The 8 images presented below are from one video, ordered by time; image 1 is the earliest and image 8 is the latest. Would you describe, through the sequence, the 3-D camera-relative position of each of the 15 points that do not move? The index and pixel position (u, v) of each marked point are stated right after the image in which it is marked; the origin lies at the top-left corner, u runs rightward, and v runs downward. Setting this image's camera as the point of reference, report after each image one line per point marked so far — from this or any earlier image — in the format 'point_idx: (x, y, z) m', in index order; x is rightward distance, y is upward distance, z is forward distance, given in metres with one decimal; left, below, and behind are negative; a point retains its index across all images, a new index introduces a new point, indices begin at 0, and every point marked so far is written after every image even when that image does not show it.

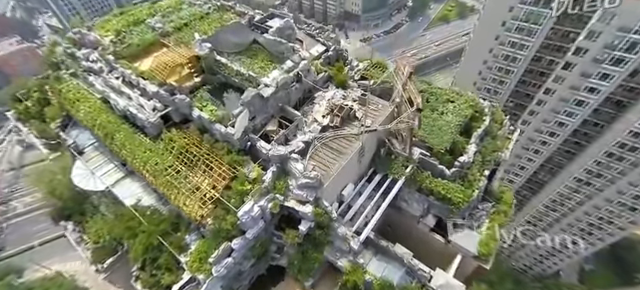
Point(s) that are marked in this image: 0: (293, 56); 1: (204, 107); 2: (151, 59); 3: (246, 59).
0: (-1.6, +5.1, +17.9) m
1: (-6.1, +2.0, +16.1) m
2: (-9.6, +4.9, +17.6) m
3: (-4.4, +5.0, +18.2) m
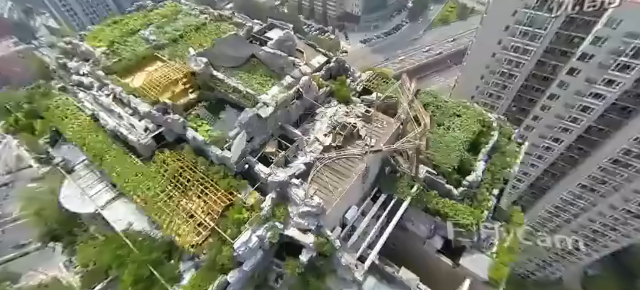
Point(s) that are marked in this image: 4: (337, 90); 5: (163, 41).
0: (-1.5, +4.1, +17.0) m
1: (-6.0, +0.9, +15.2) m
2: (-9.5, +3.8, +16.7) m
3: (-4.3, +3.9, +17.3) m
4: (+1.0, +3.3, +18.7) m
5: (-9.6, +6.3, +19.0) m
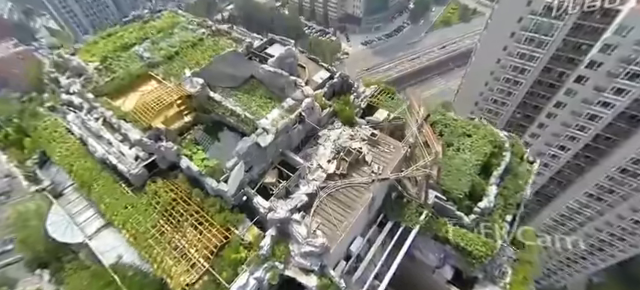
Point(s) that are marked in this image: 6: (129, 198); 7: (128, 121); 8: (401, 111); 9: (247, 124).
0: (-1.4, +2.7, +16.0) m
1: (-5.8, -0.4, +14.2) m
2: (-9.4, +2.5, +15.7) m
3: (-4.1, +2.6, +16.3) m
4: (+1.2, +1.9, +17.7) m
5: (-9.4, +4.9, +18.0) m
6: (-8.5, -2.4, +13.7) m
7: (-9.0, +1.1, +14.5) m
8: (+4.9, +2.1, +18.7) m
9: (-3.5, +1.0, +14.9) m
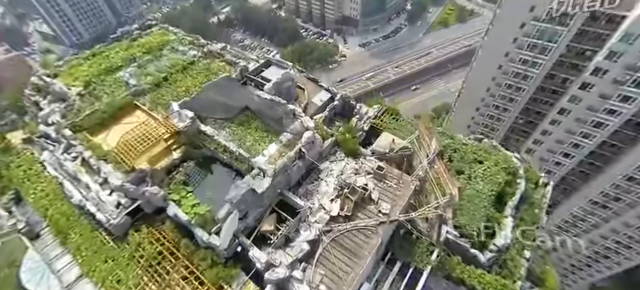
0: (-1.3, +1.0, +14.6) m
1: (-5.7, -2.2, +12.7) m
2: (-9.3, +0.7, +14.3) m
3: (-4.1, +0.8, +14.9) m
4: (+1.2, +0.2, +16.3) m
5: (-9.4, +3.1, +16.6) m
6: (-8.4, -4.2, +12.3) m
7: (-8.9, -0.7, +13.1) m
8: (+5.0, +0.4, +17.4) m
9: (-3.4, -0.7, +13.5) m
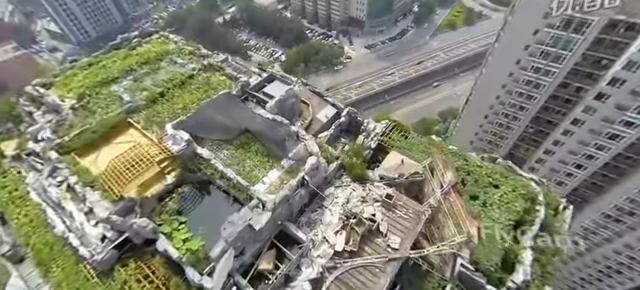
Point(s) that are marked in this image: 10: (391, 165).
0: (-1.1, -0.1, +13.6) m
1: (-5.6, -3.3, +11.7) m
2: (-9.1, -0.3, +13.3) m
3: (-3.8, -0.3, +13.8) m
4: (+1.4, -0.9, +15.2) m
5: (-9.1, +2.1, +15.6) m
6: (-8.2, -5.2, +11.3) m
7: (-8.8, -1.7, +12.1) m
8: (+5.2, -0.8, +16.2) m
9: (-3.2, -1.8, +12.5) m
10: (+3.9, -1.0, +17.3) m
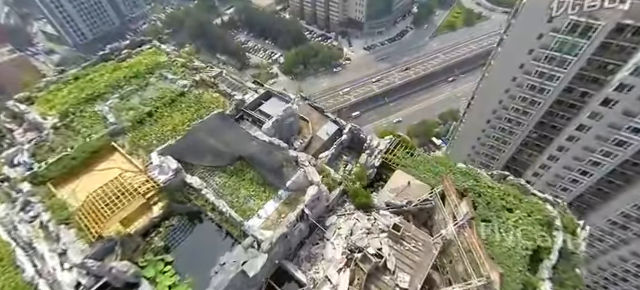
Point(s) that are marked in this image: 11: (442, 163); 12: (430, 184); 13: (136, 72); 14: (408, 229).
0: (-1.0, -1.2, +12.4) m
1: (-5.5, -4.4, +10.5) m
2: (-9.0, -1.5, +12.1) m
3: (-3.8, -1.4, +12.7) m
4: (+1.5, -2.0, +14.0) m
5: (-9.1, +1.0, +14.4) m
6: (-8.2, -6.3, +10.1) m
7: (-8.7, -2.8, +10.9) m
8: (+5.3, -1.9, +15.1) m
9: (-3.2, -2.9, +11.3) m
10: (+4.0, -2.1, +16.2) m
11: (+7.0, -1.1, +17.7) m
12: (+5.7, -2.0, +16.2) m
13: (-11.1, +4.4, +18.5) m
14: (+3.7, -3.6, +13.0) m
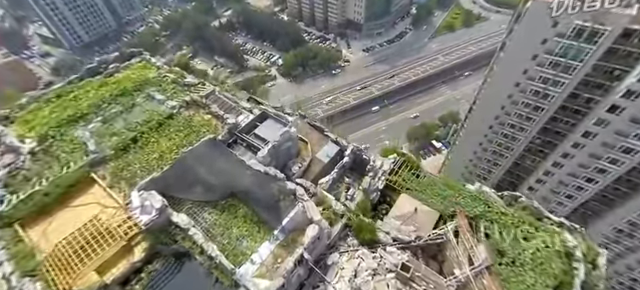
0: (-1.0, -2.4, +11.2) m
1: (-5.4, -5.6, +9.3) m
2: (-9.0, -2.7, +10.9) m
3: (-3.8, -2.6, +11.4) m
4: (+1.5, -3.2, +12.8) m
5: (-9.1, -0.3, +13.1) m
6: (-8.1, -7.5, +8.8) m
7: (-8.7, -4.1, +9.6) m
8: (+5.3, -3.1, +13.9) m
9: (-3.2, -4.2, +10.1) m
10: (+4.0, -3.3, +15.0) m
11: (+7.0, -2.2, +16.5) m
12: (+5.7, -3.1, +15.1) m
13: (-11.1, +3.1, +17.3) m
14: (+3.7, -4.7, +11.8) m
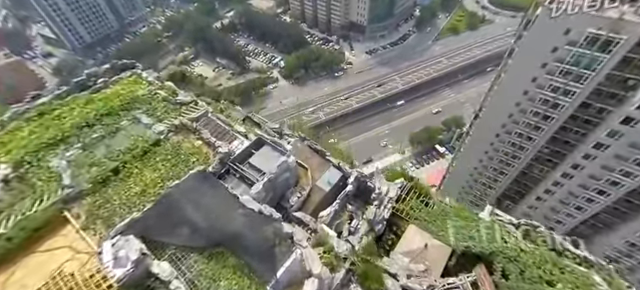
0: (-1.0, -3.7, +9.8) m
1: (-5.5, -6.9, +8.0) m
2: (-9.0, -4.0, +9.6) m
3: (-3.8, -3.9, +10.1) m
4: (+1.5, -4.5, +11.4) m
5: (-9.0, -1.5, +11.8) m
6: (-8.2, -8.8, +7.5) m
7: (-8.7, -5.3, +8.3) m
8: (+5.3, -4.4, +12.5) m
9: (-3.2, -5.4, +8.7) m
10: (+4.0, -4.6, +13.6) m
11: (+7.1, -3.6, +15.1) m
12: (+5.7, -4.5, +13.6) m
13: (-11.0, +1.9, +16.0) m
14: (+3.7, -6.1, +10.4) m
